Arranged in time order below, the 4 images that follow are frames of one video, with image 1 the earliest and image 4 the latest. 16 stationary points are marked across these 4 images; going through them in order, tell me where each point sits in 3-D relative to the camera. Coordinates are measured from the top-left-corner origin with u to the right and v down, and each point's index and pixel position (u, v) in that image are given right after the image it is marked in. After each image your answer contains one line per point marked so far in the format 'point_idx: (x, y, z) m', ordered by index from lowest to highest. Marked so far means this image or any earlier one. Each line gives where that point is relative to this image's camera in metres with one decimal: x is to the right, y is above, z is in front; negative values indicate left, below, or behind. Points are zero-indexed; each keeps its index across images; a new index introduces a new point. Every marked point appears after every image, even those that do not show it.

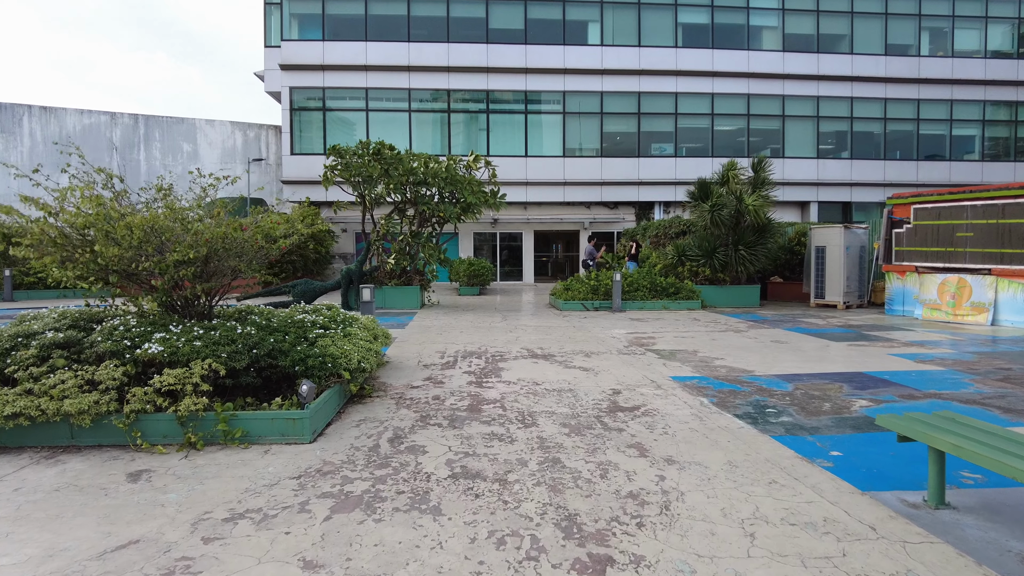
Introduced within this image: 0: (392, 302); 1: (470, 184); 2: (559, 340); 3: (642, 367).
0: (-2.6, -0.3, +13.8) m
1: (-0.9, +2.2, +13.7) m
2: (+0.6, -0.7, +8.7) m
3: (+1.3, -0.8, +6.8) m
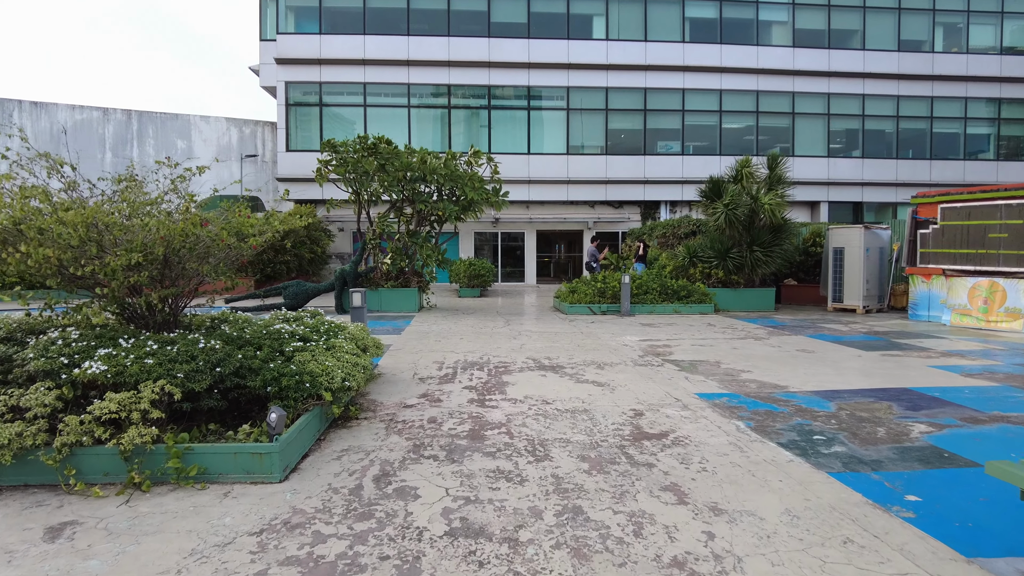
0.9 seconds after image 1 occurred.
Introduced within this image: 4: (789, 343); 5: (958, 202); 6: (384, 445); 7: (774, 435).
0: (-2.5, -0.4, +13.2) m
1: (-0.8, +2.1, +13.0) m
2: (+0.7, -0.7, +8.1) m
3: (+1.4, -0.9, +6.1) m
4: (+3.8, -0.8, +9.1) m
5: (+7.5, +1.5, +11.1) m
6: (-0.8, -1.0, +4.1) m
7: (+1.8, -1.0, +4.4) m
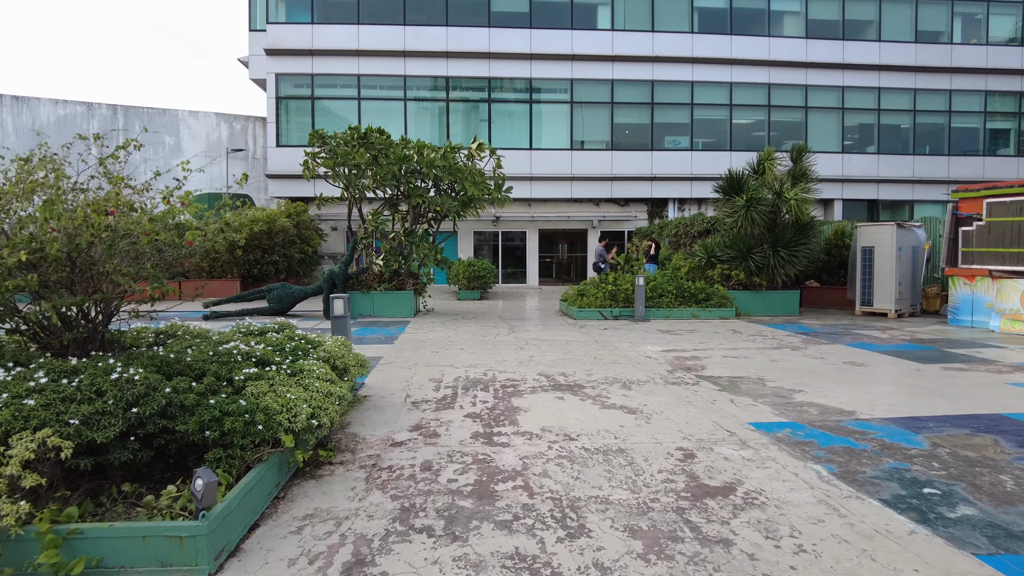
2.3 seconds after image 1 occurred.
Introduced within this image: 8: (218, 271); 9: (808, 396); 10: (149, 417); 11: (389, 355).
0: (-2.4, -0.4, +12.1) m
1: (-0.7, +2.1, +12.0) m
2: (+0.8, -0.8, +7.0) m
3: (+1.5, -0.9, +5.1) m
4: (+3.9, -0.8, +8.0) m
5: (+7.6, +1.4, +10.1) m
6: (-0.7, -1.0, +3.1) m
7: (+1.9, -1.0, +3.4) m
8: (-7.3, +0.4, +16.3) m
9: (+2.5, -0.9, +5.6) m
10: (-1.6, -0.6, +2.9) m
11: (-1.4, -0.8, +7.6) m
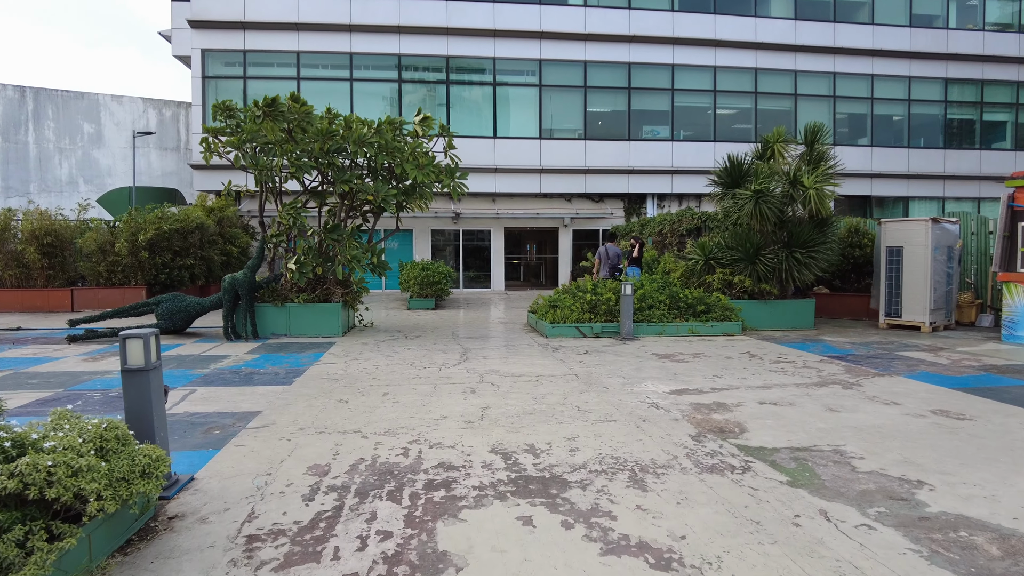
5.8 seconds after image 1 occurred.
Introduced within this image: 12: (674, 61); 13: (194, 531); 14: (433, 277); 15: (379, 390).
0: (-3.1, -0.6, +9.6) m
1: (-1.4, +1.9, +9.5) m
2: (+0.4, -0.9, +4.7) m
3: (+1.2, -1.1, +2.8) m
4: (+3.4, -0.9, +5.8) m
5: (+7.0, +1.3, +8.0) m
6: (-0.9, -1.2, +0.6) m
7: (+1.6, -1.2, +1.1) m
8: (-8.1, +0.2, +13.5) m
9: (+2.2, -1.0, +3.3) m
10: (-1.8, -0.7, +0.4) m
11: (-1.9, -0.9, +5.1) m
12: (+4.8, +6.7, +19.4) m
13: (-1.4, -1.0, +2.9) m
14: (-1.7, +0.2, +14.1) m
15: (-1.2, -0.9, +5.7) m
